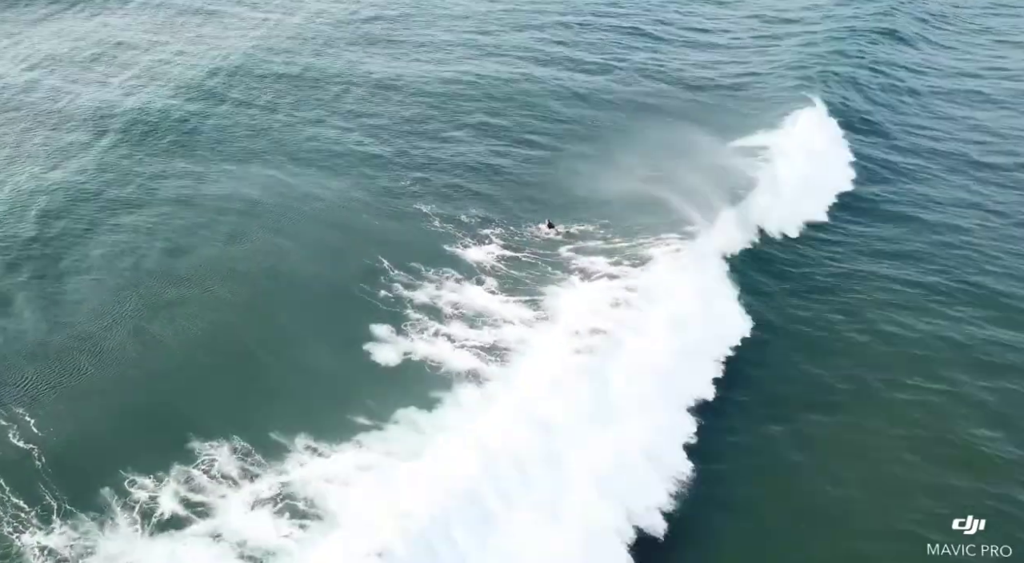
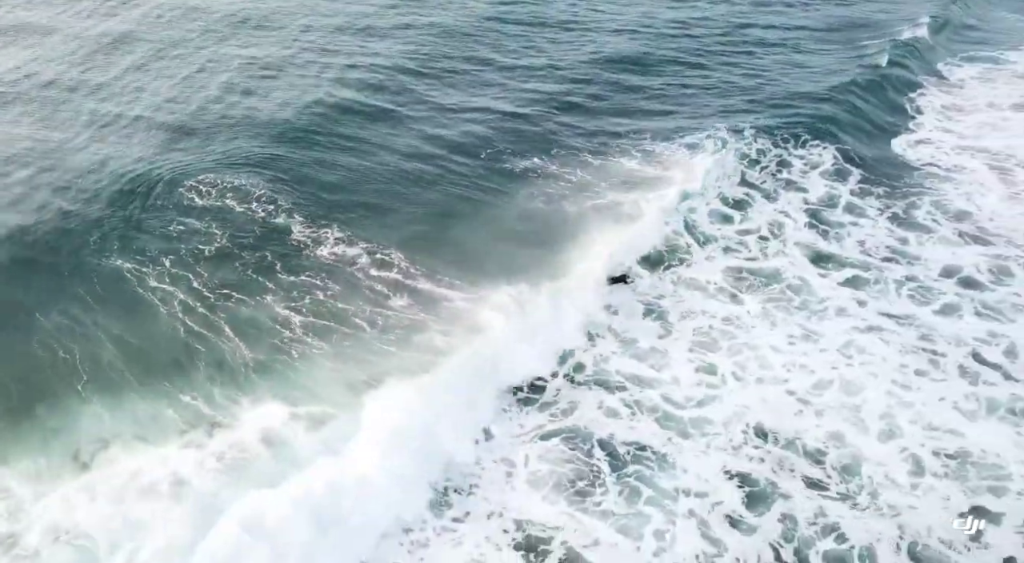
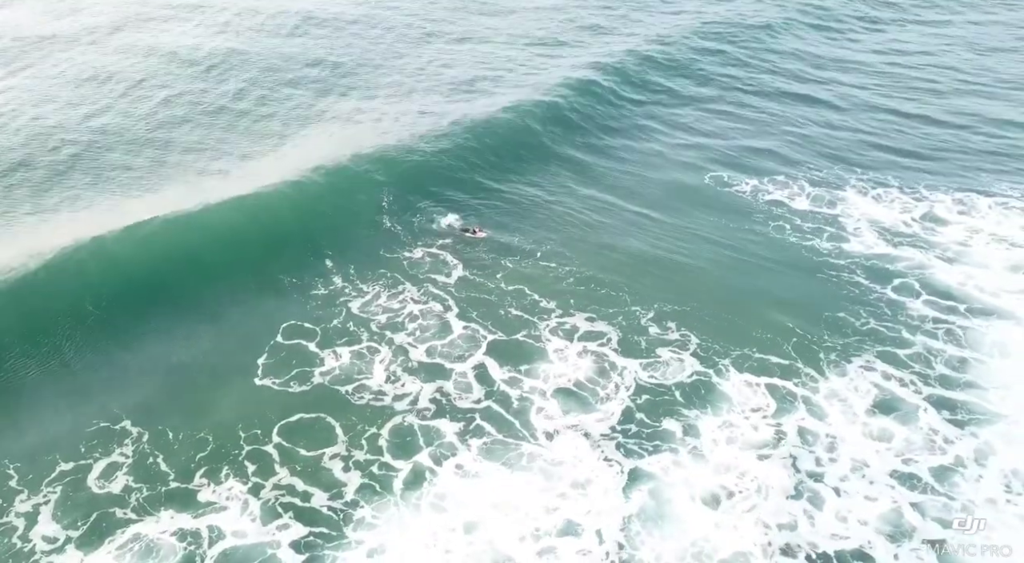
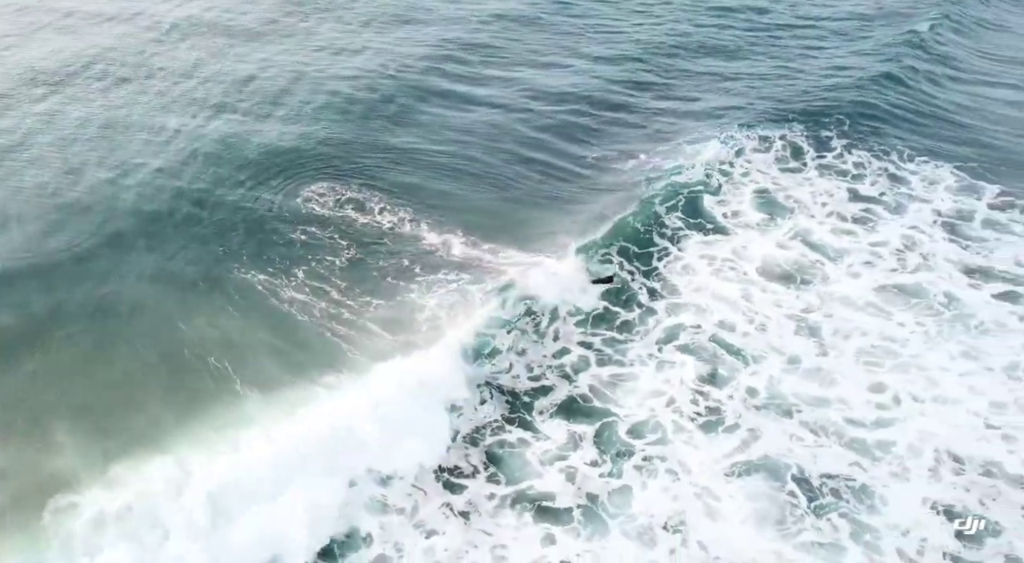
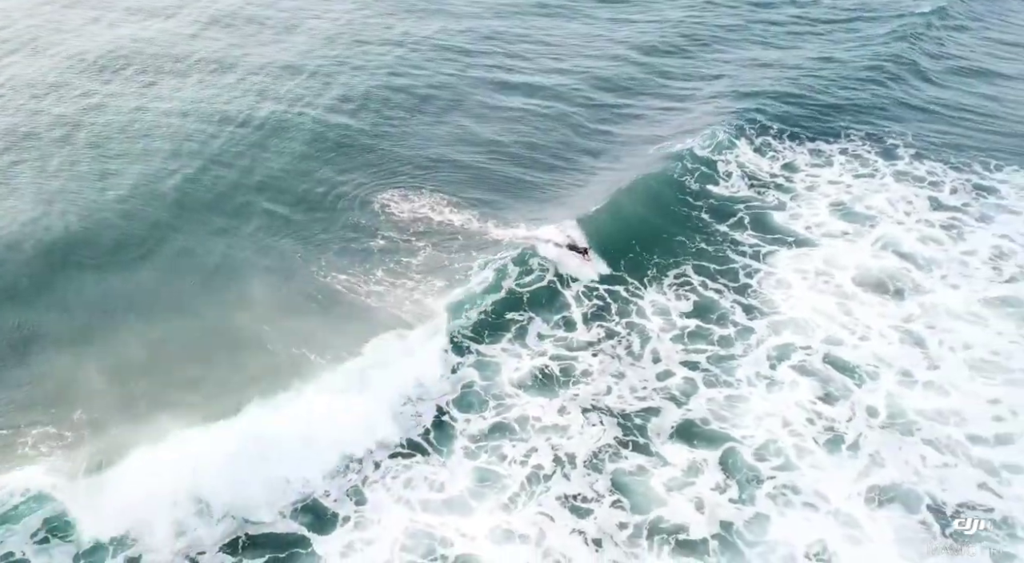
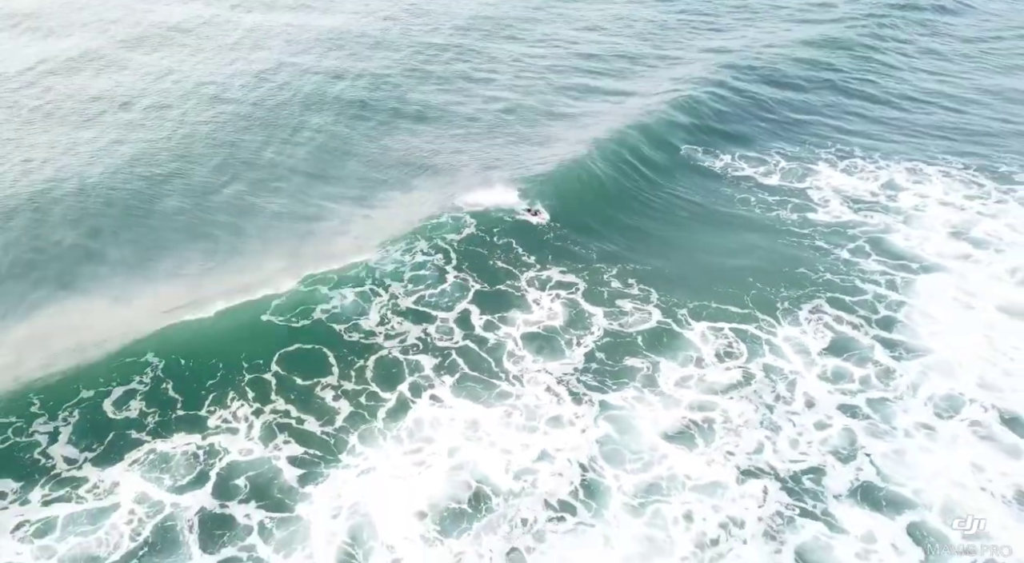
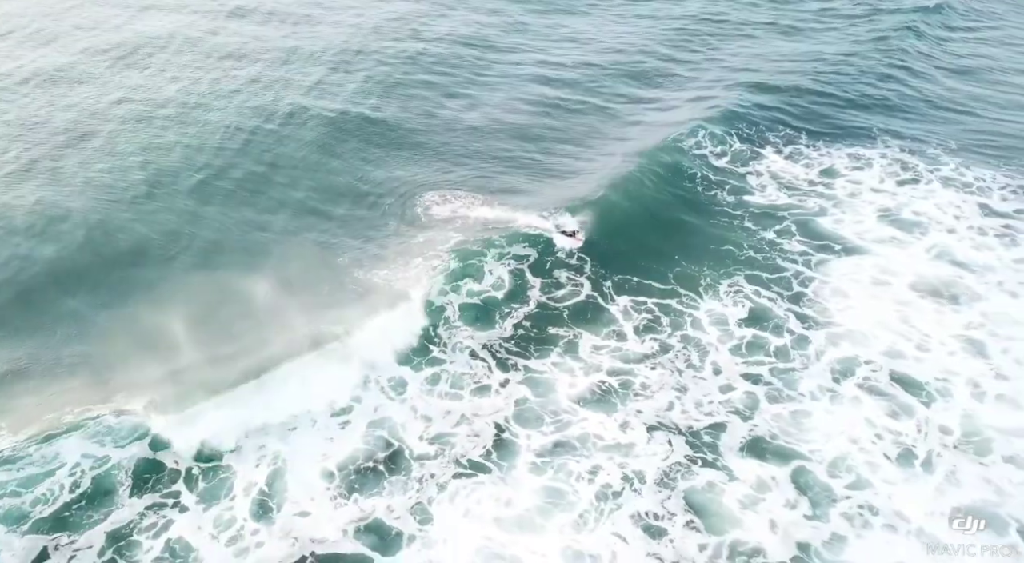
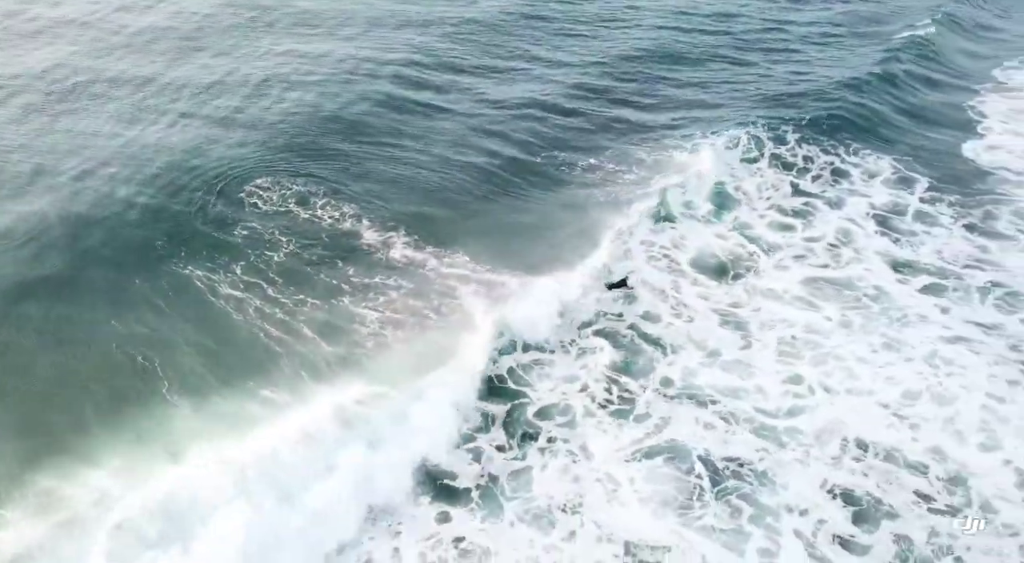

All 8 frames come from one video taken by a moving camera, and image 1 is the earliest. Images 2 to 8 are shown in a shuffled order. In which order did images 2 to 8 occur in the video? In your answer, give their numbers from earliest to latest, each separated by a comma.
3, 6, 7, 5, 4, 8, 2
